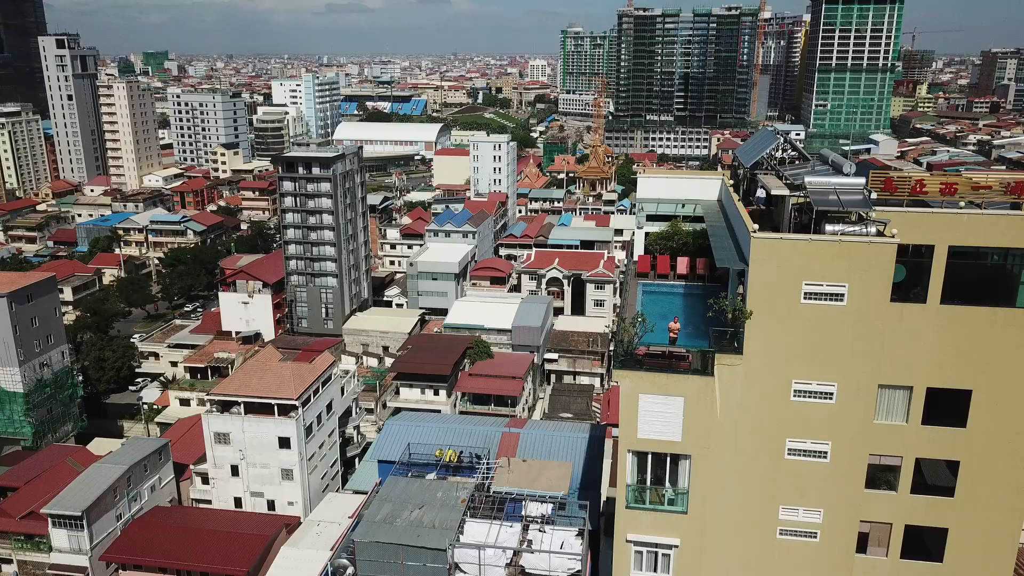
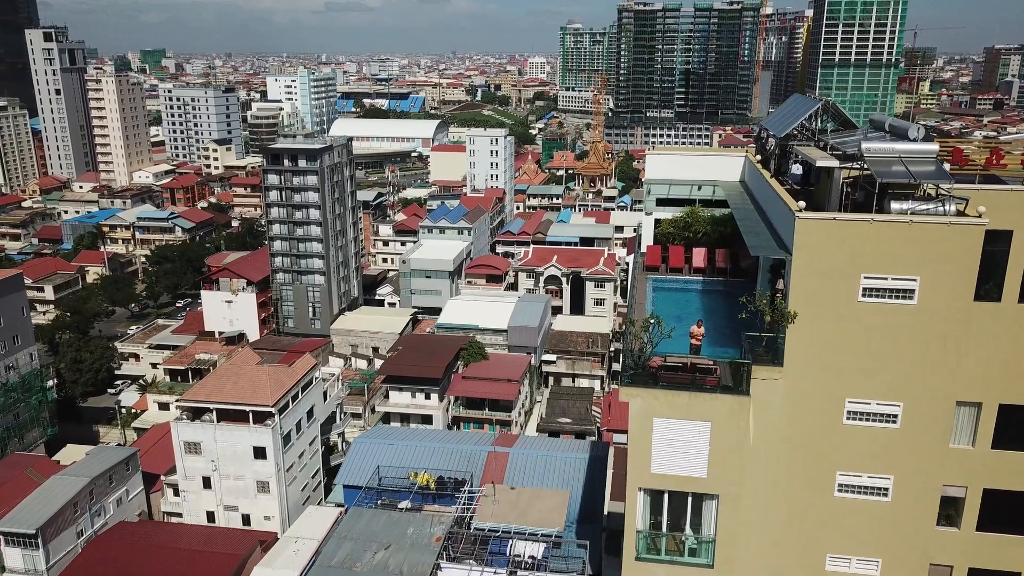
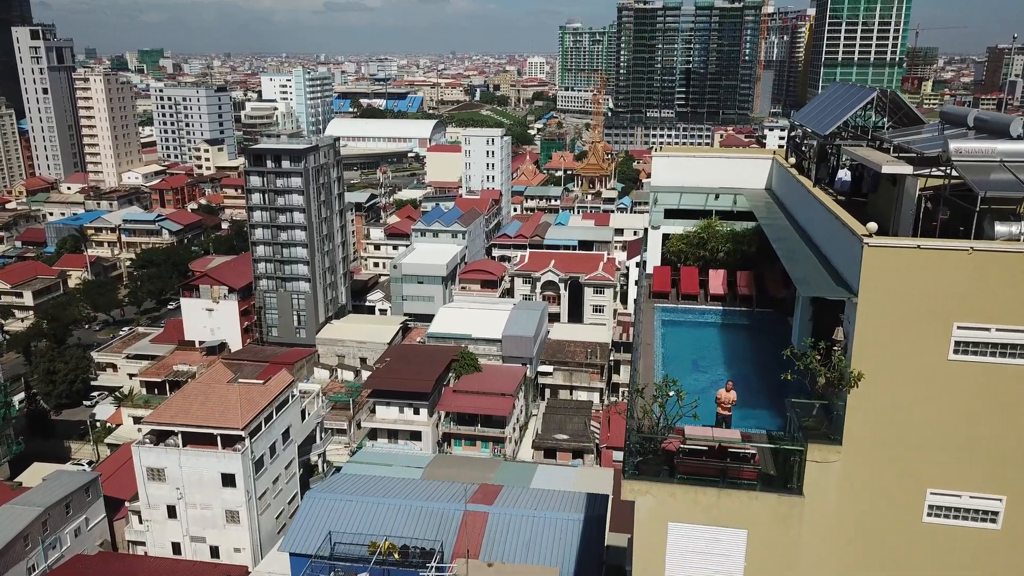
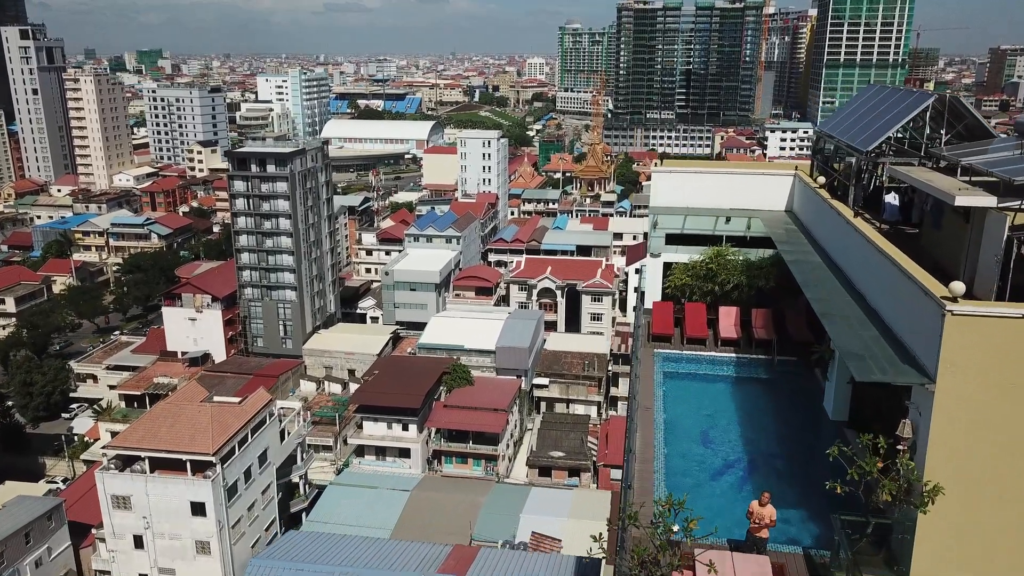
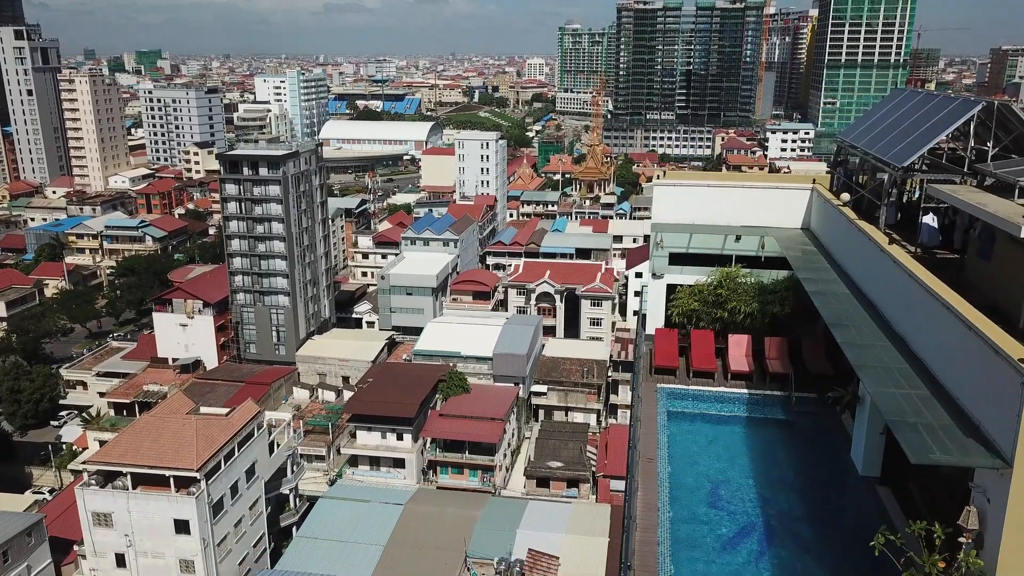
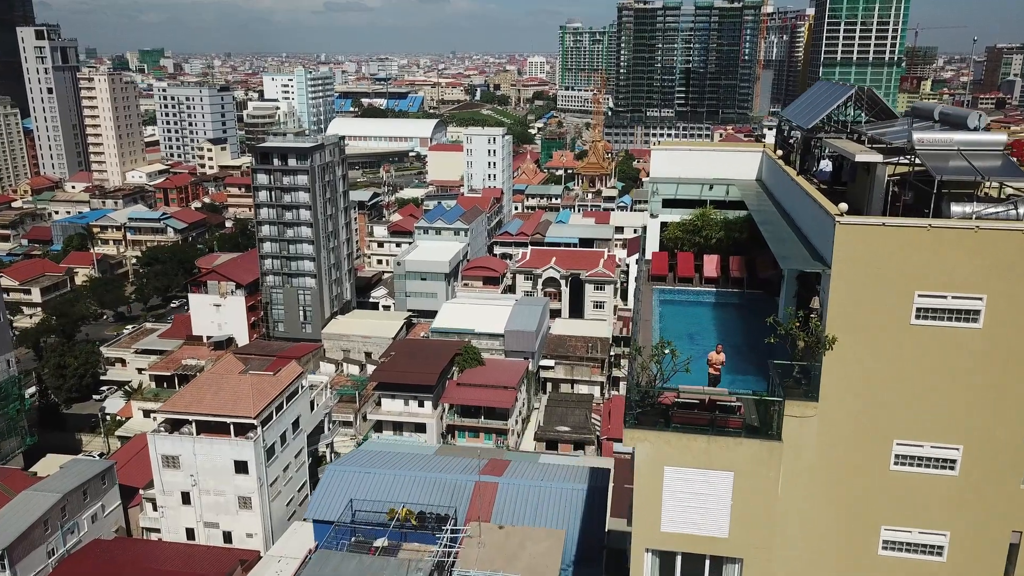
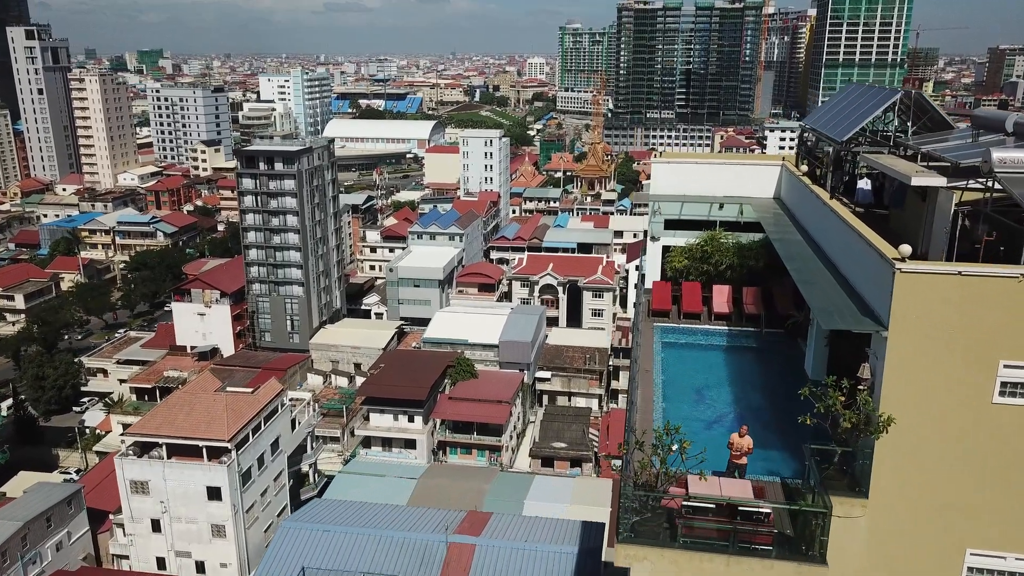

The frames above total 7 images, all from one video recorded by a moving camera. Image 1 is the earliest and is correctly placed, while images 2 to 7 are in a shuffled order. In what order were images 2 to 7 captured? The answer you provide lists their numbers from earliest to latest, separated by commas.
2, 6, 3, 7, 4, 5
